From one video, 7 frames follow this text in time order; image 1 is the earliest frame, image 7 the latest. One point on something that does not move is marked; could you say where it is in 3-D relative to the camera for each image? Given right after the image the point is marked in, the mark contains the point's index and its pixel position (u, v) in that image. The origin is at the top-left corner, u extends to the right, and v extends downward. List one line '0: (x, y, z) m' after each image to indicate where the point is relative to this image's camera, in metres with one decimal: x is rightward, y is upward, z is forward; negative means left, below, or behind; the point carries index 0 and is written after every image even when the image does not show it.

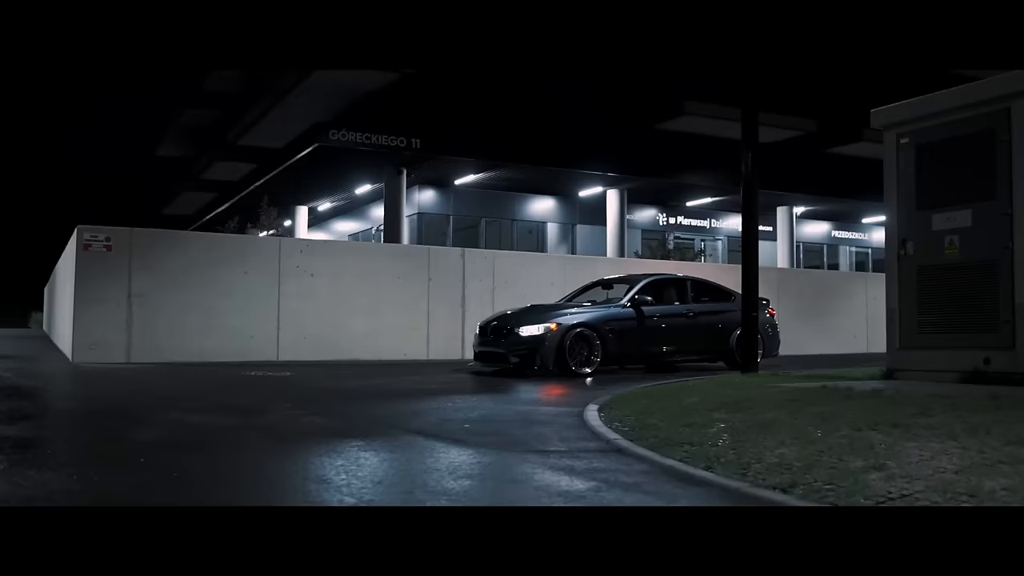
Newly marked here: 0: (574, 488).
0: (+0.4, -1.2, +5.3) m
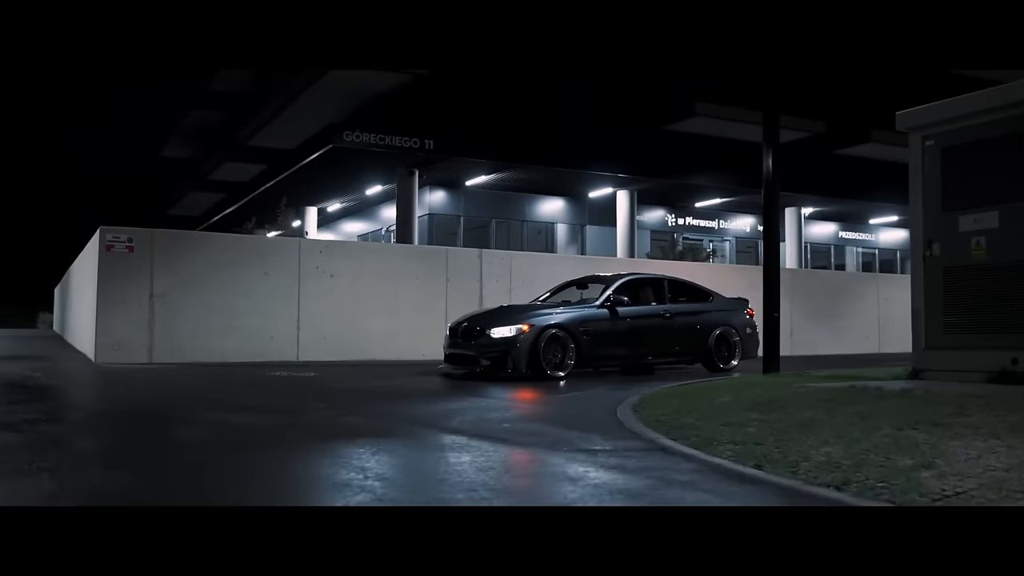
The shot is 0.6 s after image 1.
0: (+0.7, -1.2, +5.4) m
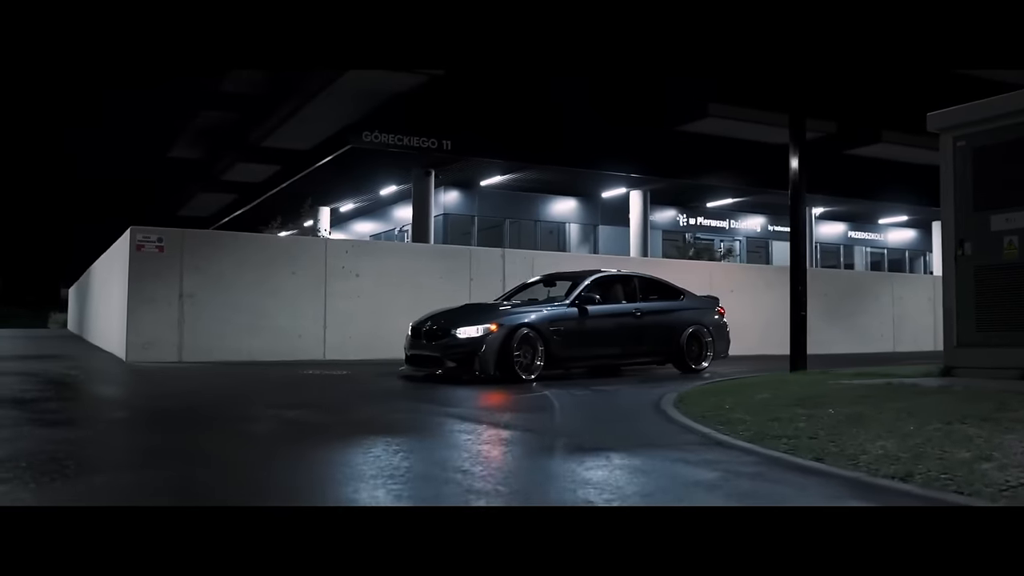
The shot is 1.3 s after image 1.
0: (+1.2, -1.2, +5.6) m
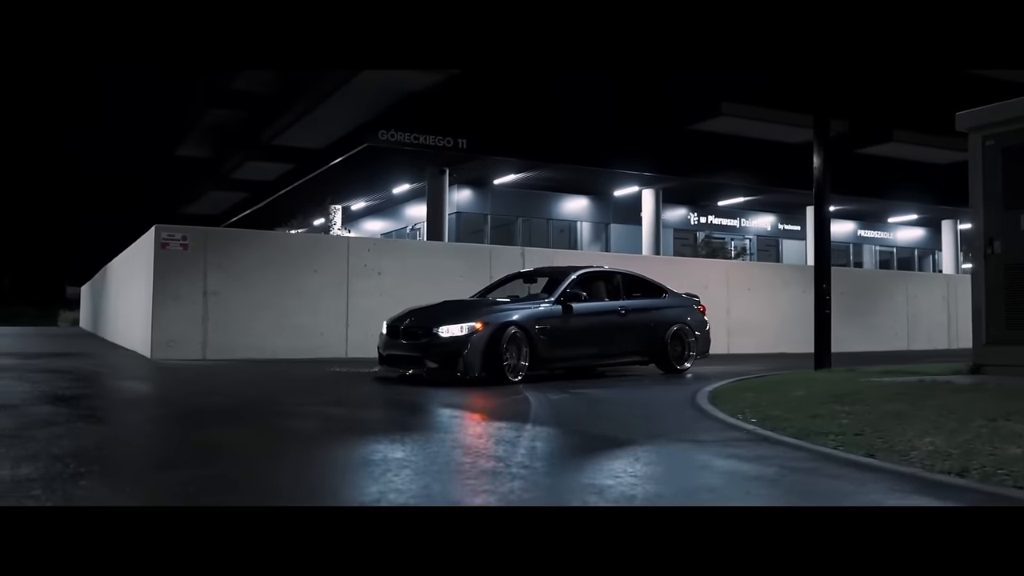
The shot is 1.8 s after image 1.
0: (+1.6, -1.2, +5.6) m
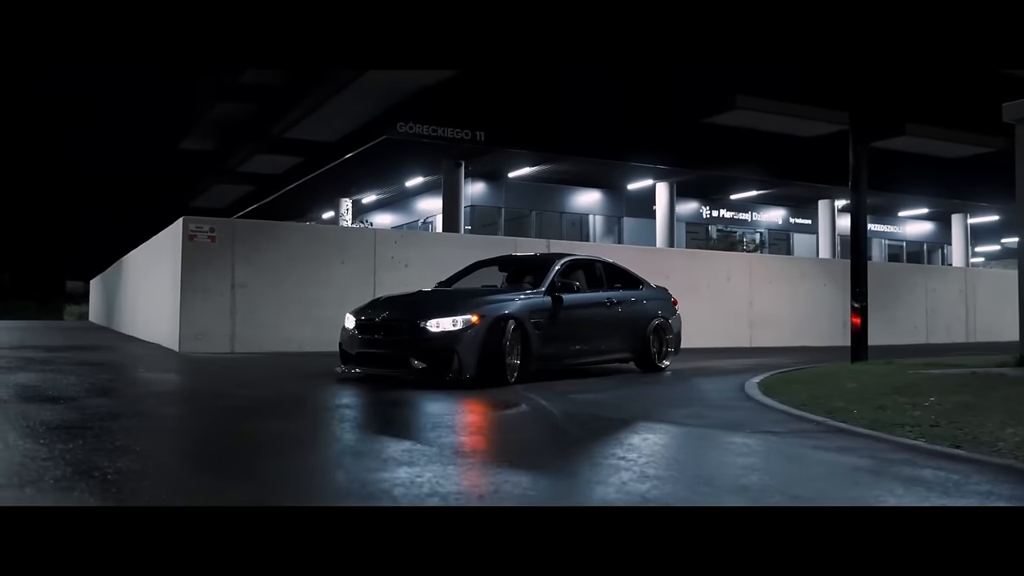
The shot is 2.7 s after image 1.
0: (+2.2, -1.1, +5.6) m
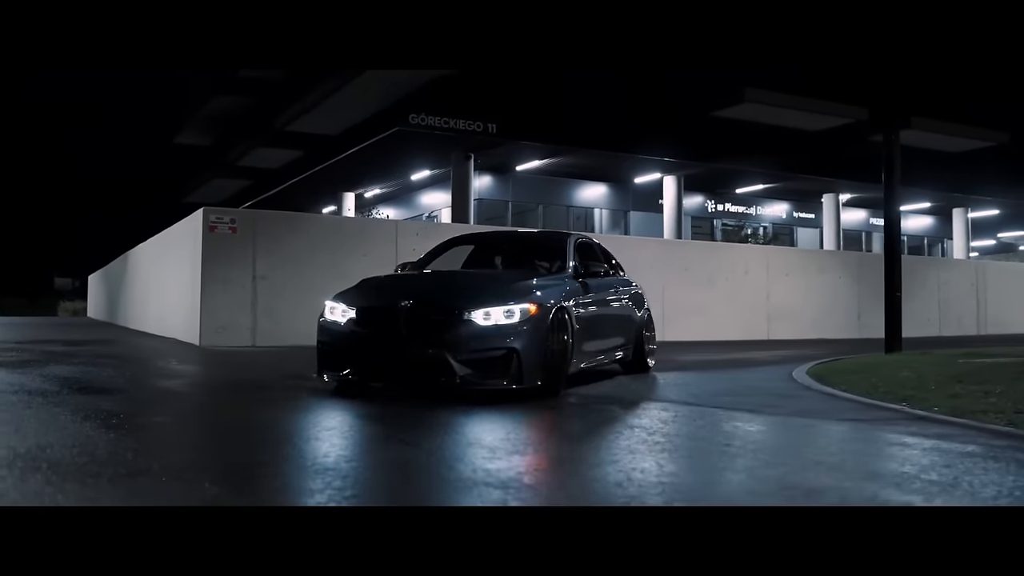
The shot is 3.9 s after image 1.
0: (+2.8, -1.0, +5.4) m
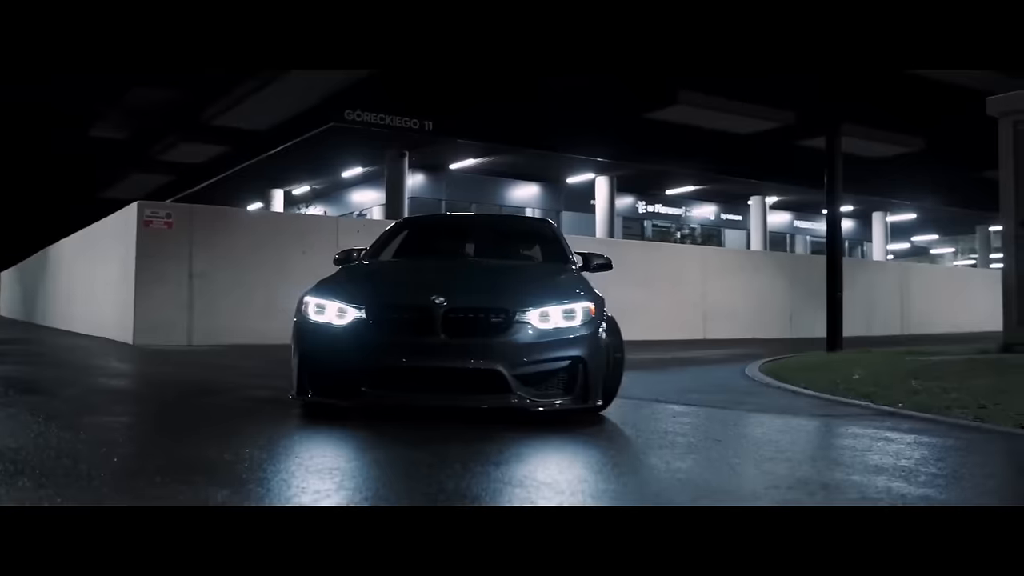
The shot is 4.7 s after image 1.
0: (+2.7, -1.0, +5.6) m
